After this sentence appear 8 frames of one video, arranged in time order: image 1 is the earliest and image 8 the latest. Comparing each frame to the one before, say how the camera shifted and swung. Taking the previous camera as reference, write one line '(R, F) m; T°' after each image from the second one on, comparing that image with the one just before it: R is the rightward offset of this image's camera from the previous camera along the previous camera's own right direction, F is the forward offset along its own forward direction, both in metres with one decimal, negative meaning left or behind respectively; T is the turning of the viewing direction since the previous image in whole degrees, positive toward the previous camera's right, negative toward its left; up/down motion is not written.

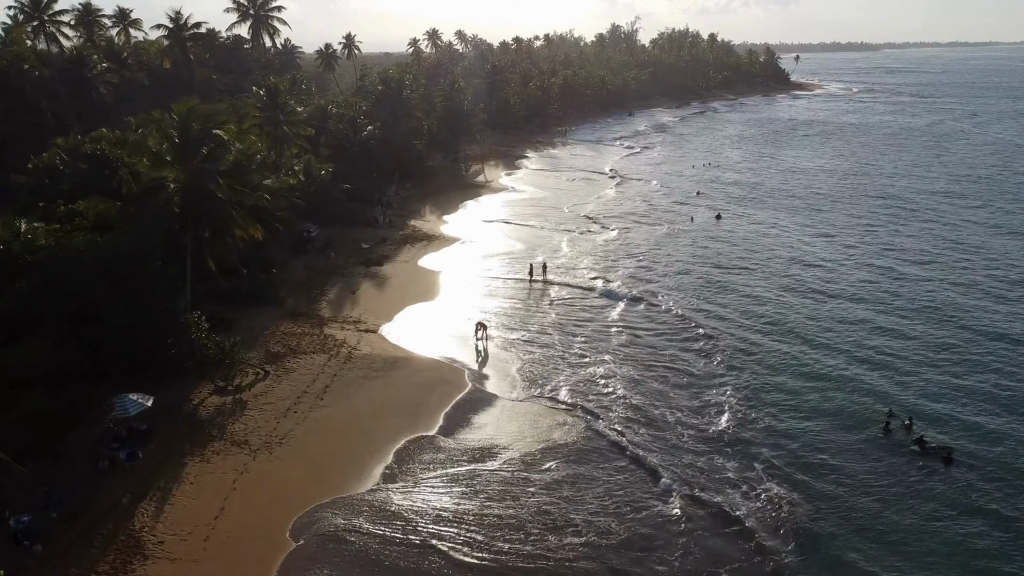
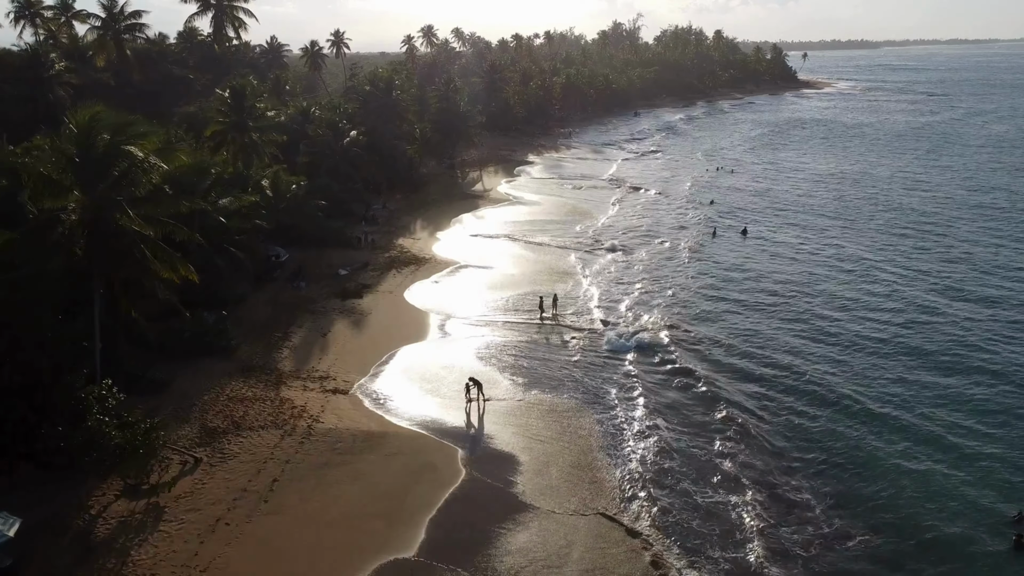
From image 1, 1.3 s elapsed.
(-0.1, +5.2) m; 0°
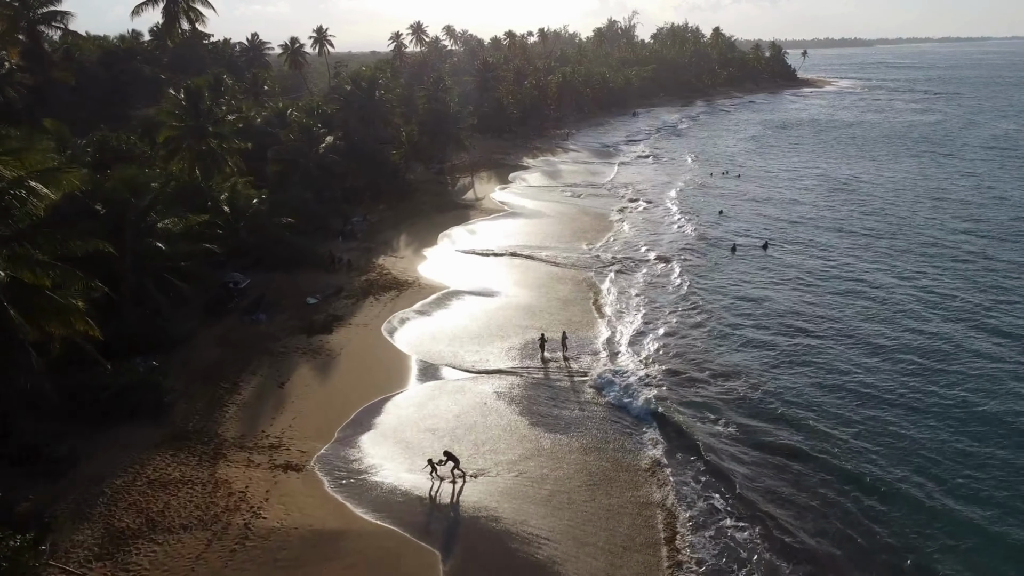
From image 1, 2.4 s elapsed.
(0.0, +4.2) m; 0°
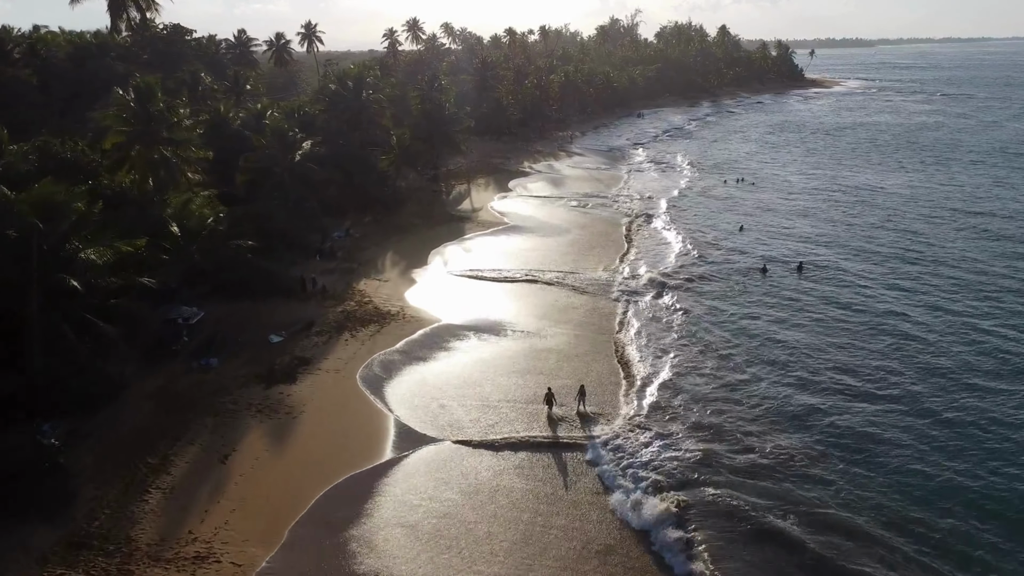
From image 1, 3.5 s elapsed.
(0.0, +4.2) m; 0°
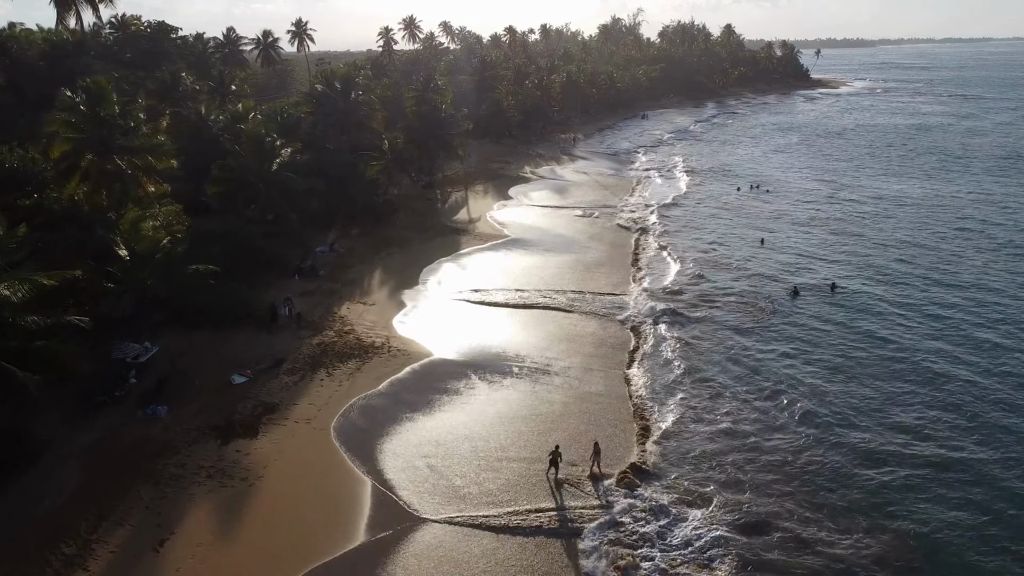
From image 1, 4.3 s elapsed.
(0.0, +3.2) m; 0°
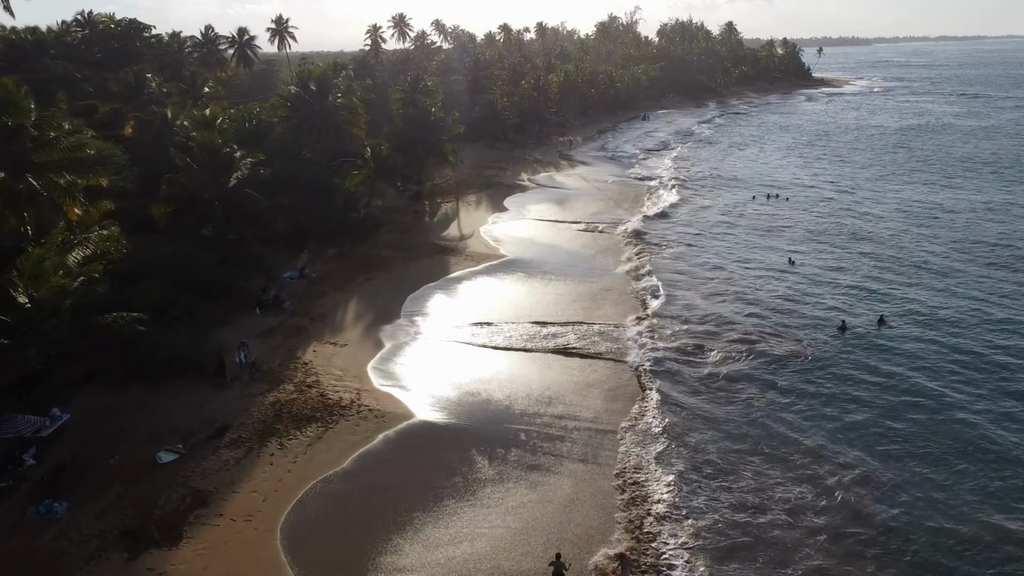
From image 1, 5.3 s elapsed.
(0.0, +4.0) m; 0°
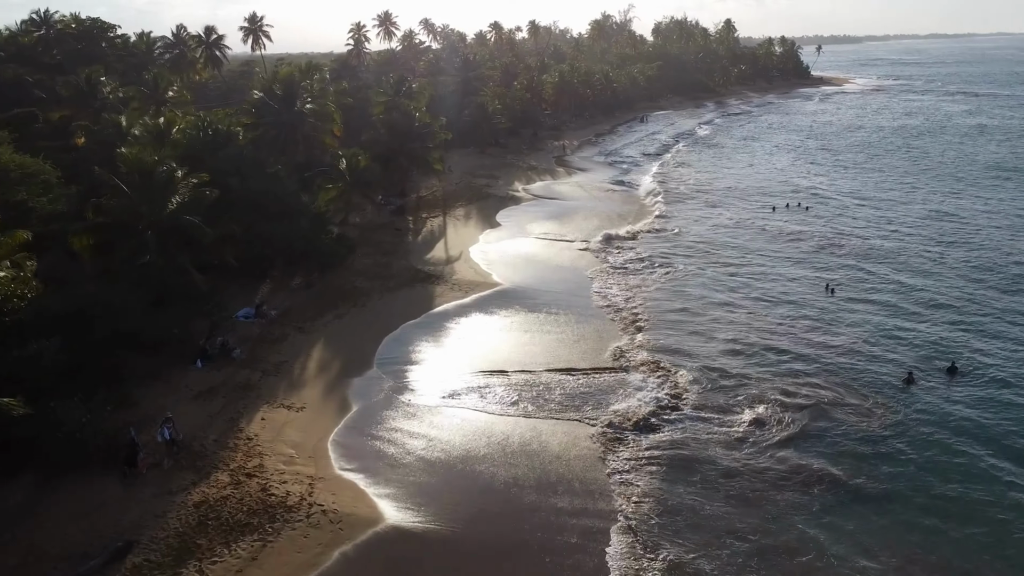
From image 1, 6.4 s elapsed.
(0.0, +4.2) m; 0°
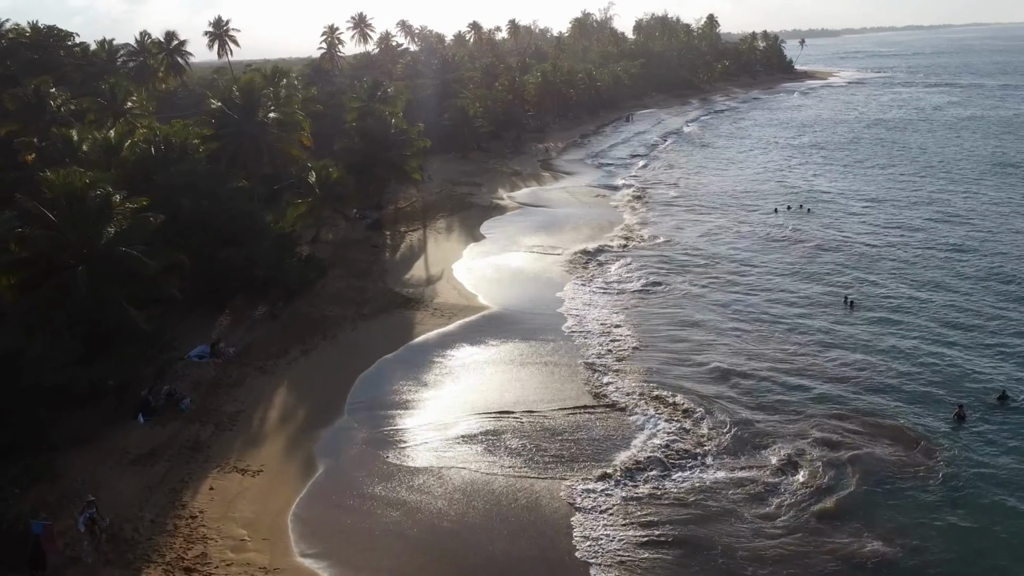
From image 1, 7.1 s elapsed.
(0.0, +2.7) m; +1°
